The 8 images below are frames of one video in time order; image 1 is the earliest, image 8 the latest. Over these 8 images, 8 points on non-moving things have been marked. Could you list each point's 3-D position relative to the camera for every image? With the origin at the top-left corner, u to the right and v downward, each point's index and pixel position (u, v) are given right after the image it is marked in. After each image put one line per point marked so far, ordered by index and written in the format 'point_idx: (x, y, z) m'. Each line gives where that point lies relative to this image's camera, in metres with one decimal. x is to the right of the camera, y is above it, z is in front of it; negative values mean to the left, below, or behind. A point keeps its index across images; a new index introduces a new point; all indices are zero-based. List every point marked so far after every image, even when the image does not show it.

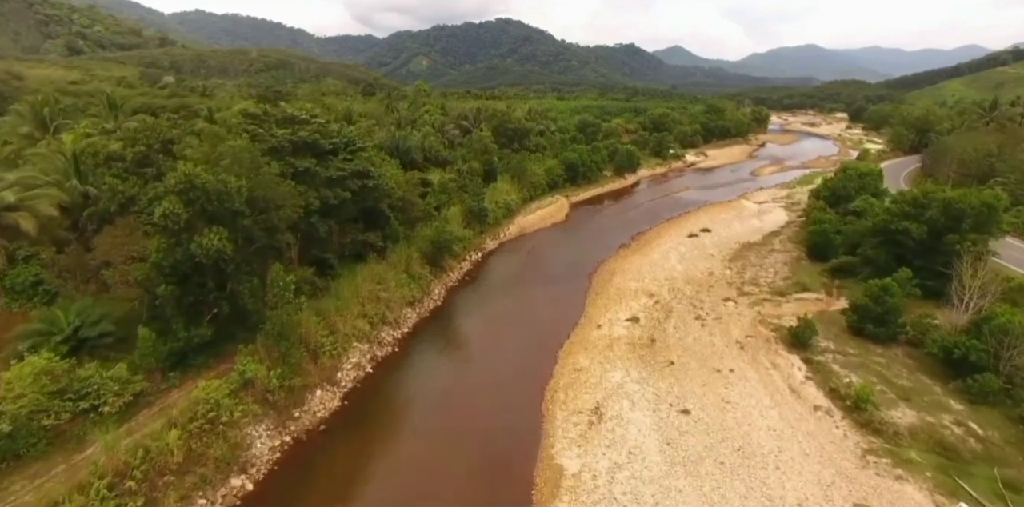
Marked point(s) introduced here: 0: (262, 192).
0: (-9.9, +2.5, +18.6) m
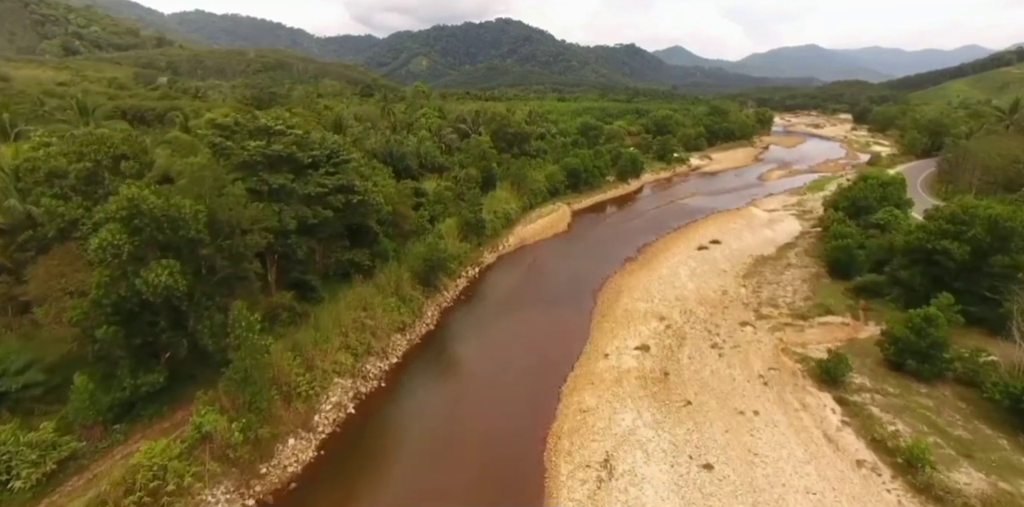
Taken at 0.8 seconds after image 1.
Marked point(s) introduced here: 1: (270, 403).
0: (-10.0, +1.4, +16.3) m
1: (-8.6, -5.3, +16.7) m
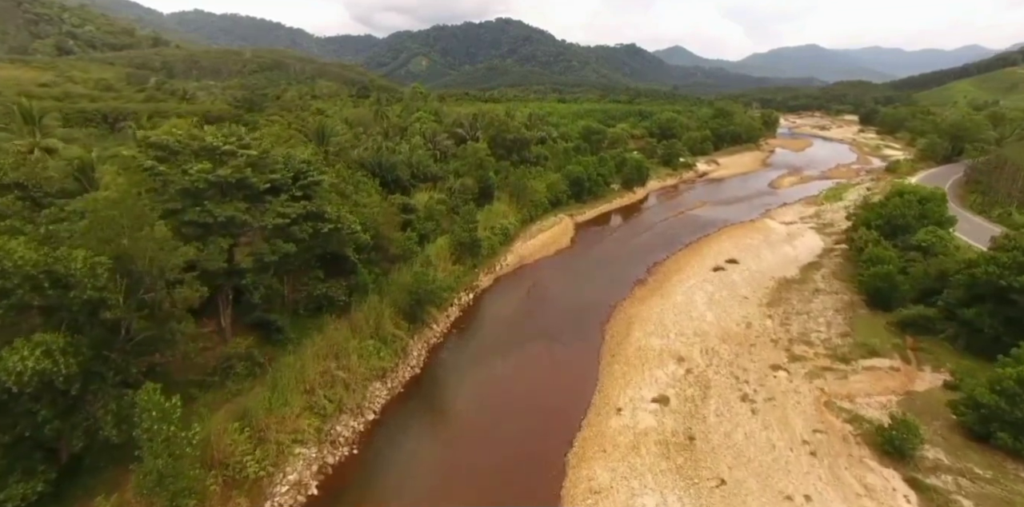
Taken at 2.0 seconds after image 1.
0: (-10.1, -0.3, +12.8) m
1: (-8.8, -7.0, +13.2) m
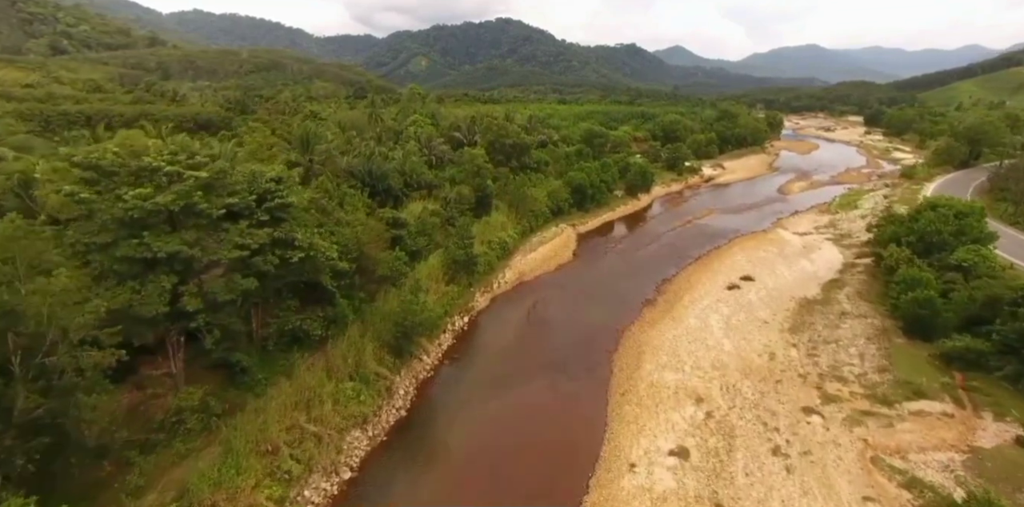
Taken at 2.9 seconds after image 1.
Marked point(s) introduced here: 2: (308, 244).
0: (-10.2, -1.5, +10.2) m
1: (-8.9, -8.2, +10.5) m
2: (-8.2, +0.4, +18.7) m
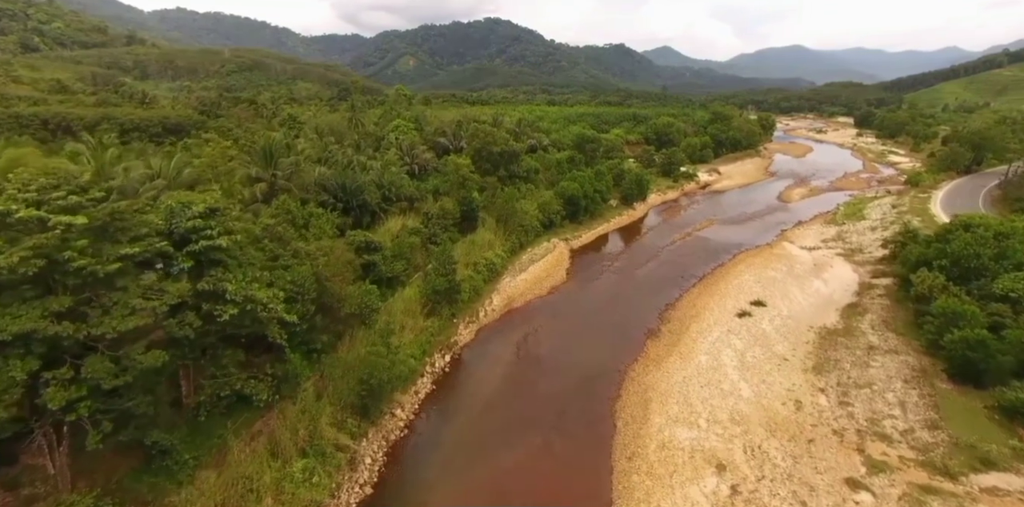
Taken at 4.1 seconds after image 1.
0: (-10.5, -3.3, +6.4) m
1: (-9.1, -9.9, +6.8) m
2: (-8.6, -1.3, +15.0) m
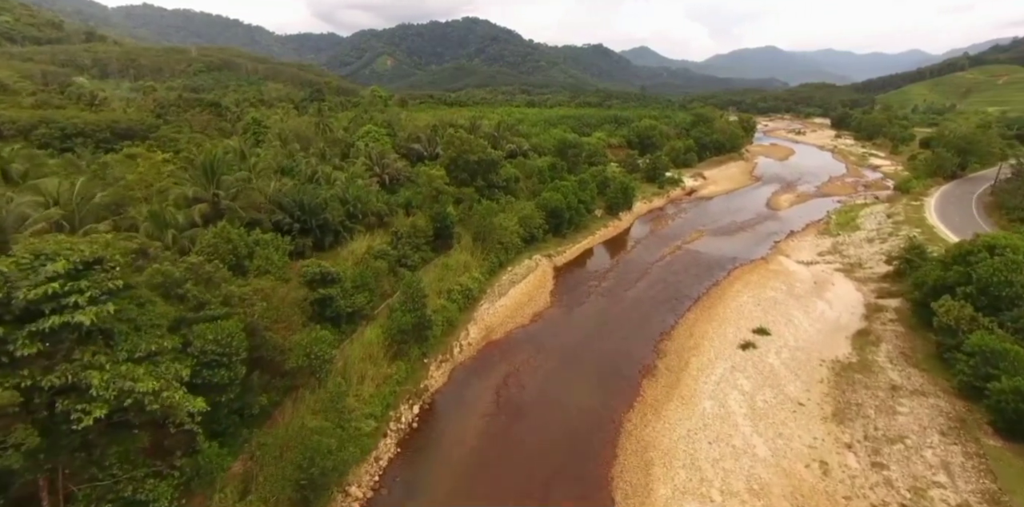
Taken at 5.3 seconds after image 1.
0: (-10.7, -5.1, +2.4) m
1: (-9.3, -11.7, +2.8) m
2: (-9.3, -3.1, +11.1) m
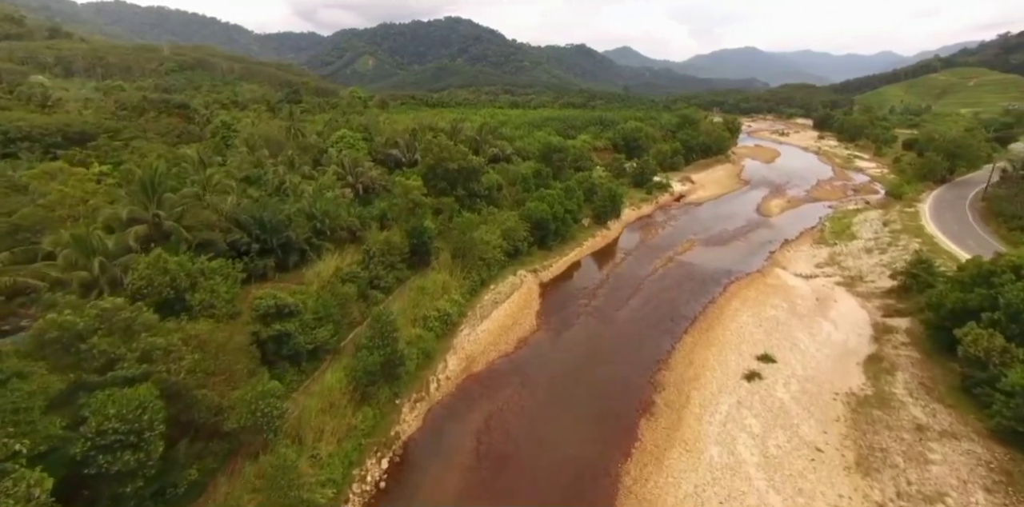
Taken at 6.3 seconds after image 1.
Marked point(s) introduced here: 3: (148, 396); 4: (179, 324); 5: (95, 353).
0: (-10.8, -6.5, -0.8) m
1: (-9.4, -13.2, -0.3) m
2: (-9.7, -4.5, +7.9) m
3: (-10.2, -4.1, +13.2) m
4: (-12.5, -2.4, +17.7) m
5: (-12.2, -2.8, +13.7) m
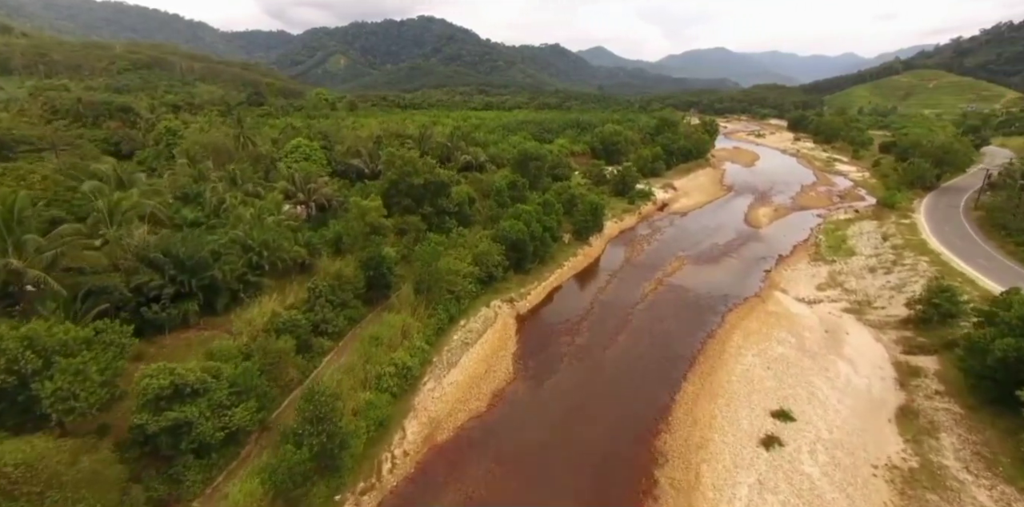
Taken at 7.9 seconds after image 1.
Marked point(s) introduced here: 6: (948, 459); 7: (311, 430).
0: (-10.8, -8.8, -6.1) m
1: (-9.2, -15.5, -5.5) m
2: (-10.1, -6.8, +2.7) m
3: (-10.9, -6.4, +7.9) m
4: (-13.4, -4.8, +12.3) m
5: (-12.9, -5.2, +8.3) m
6: (+18.4, -8.8, +19.8) m
7: (-7.5, -6.6, +17.6) m
